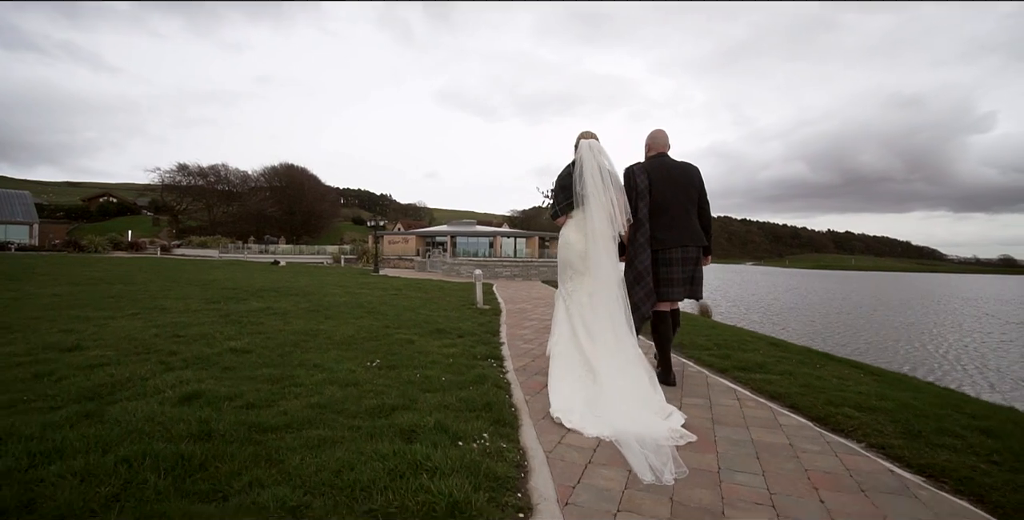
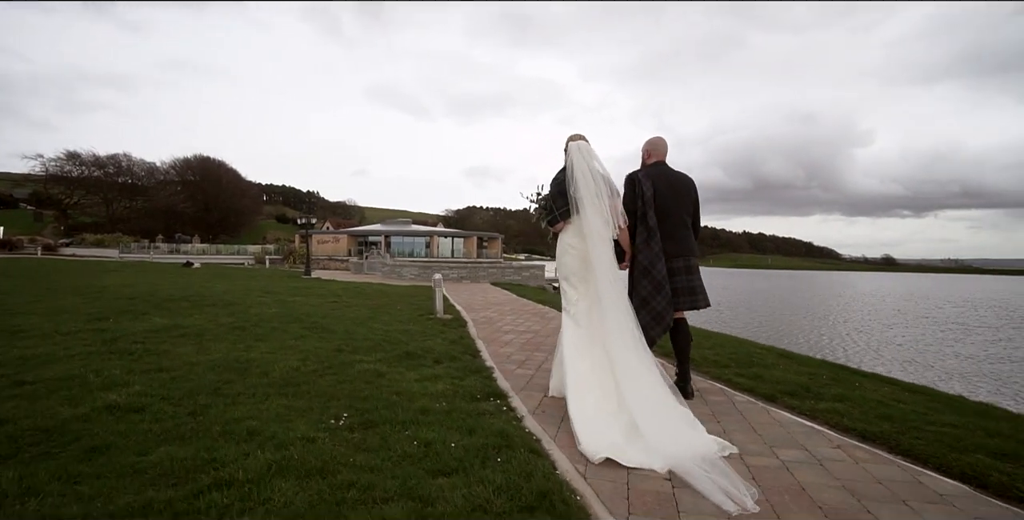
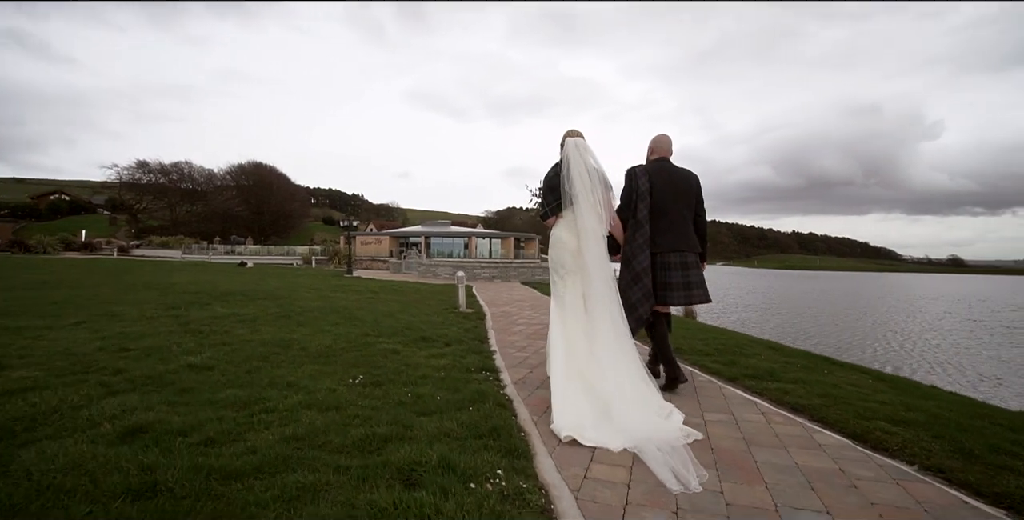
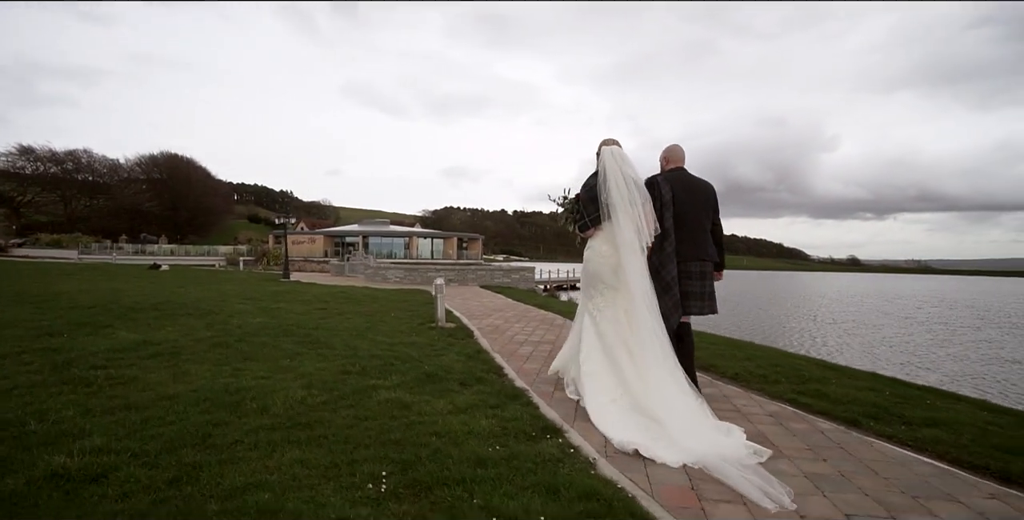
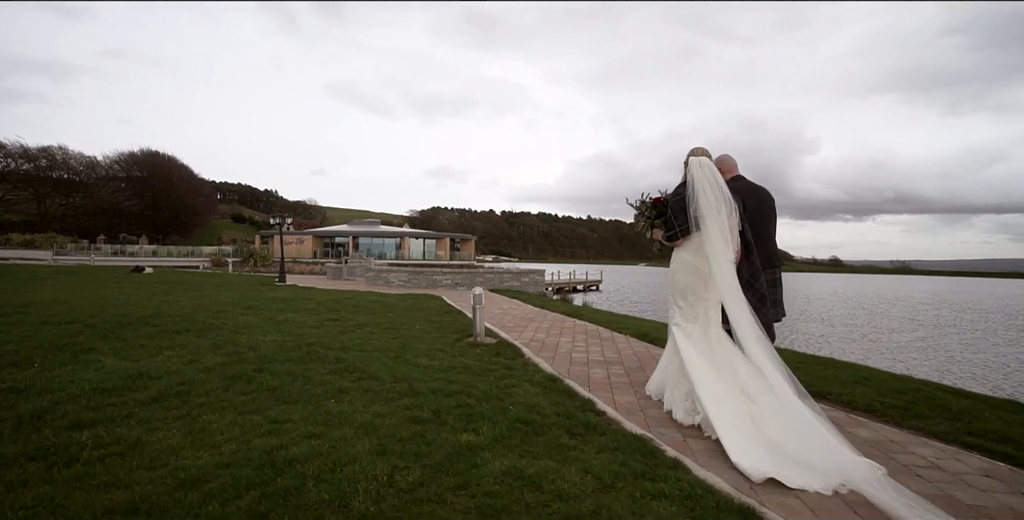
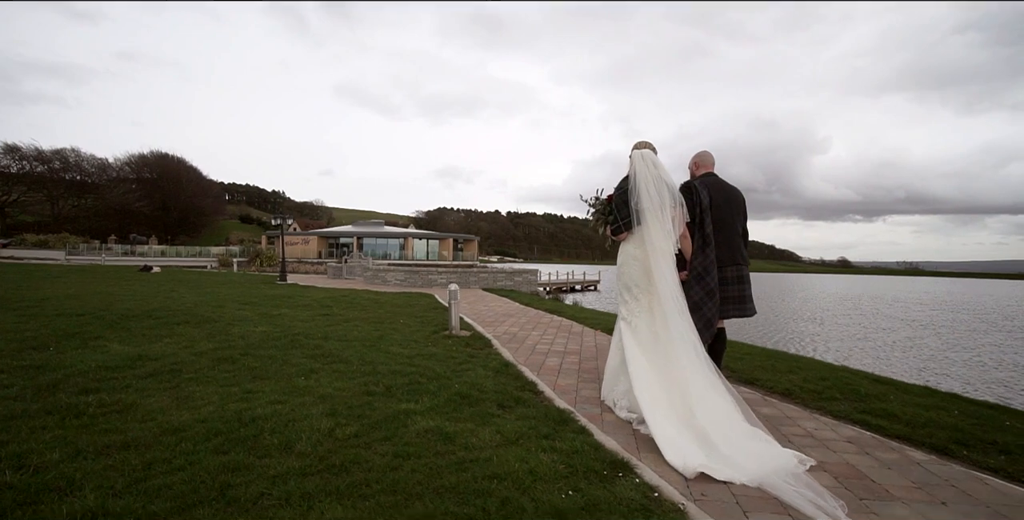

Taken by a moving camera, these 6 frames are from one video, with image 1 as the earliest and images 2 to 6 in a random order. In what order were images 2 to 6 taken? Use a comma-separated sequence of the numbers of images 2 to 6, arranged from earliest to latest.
3, 2, 4, 6, 5
